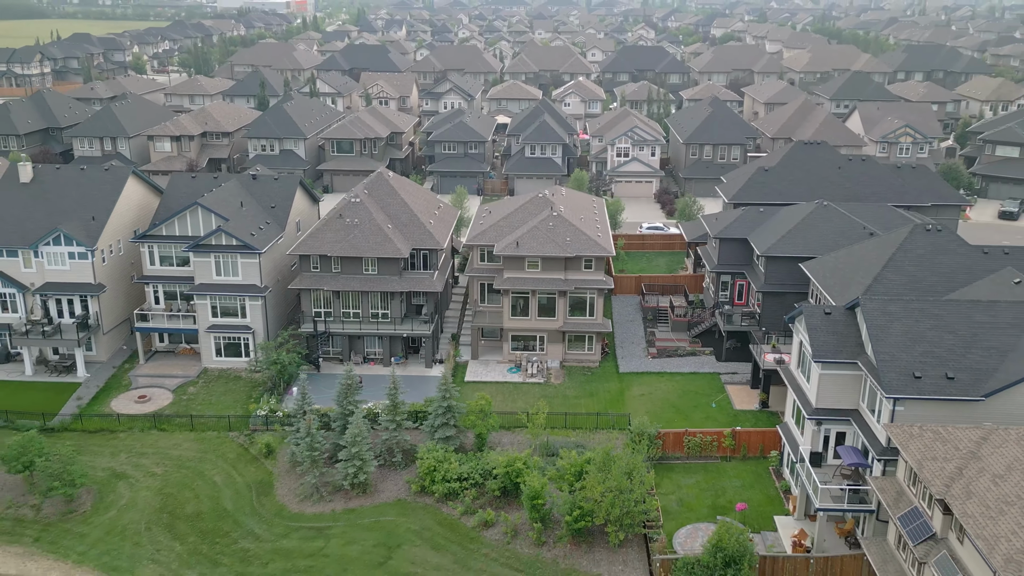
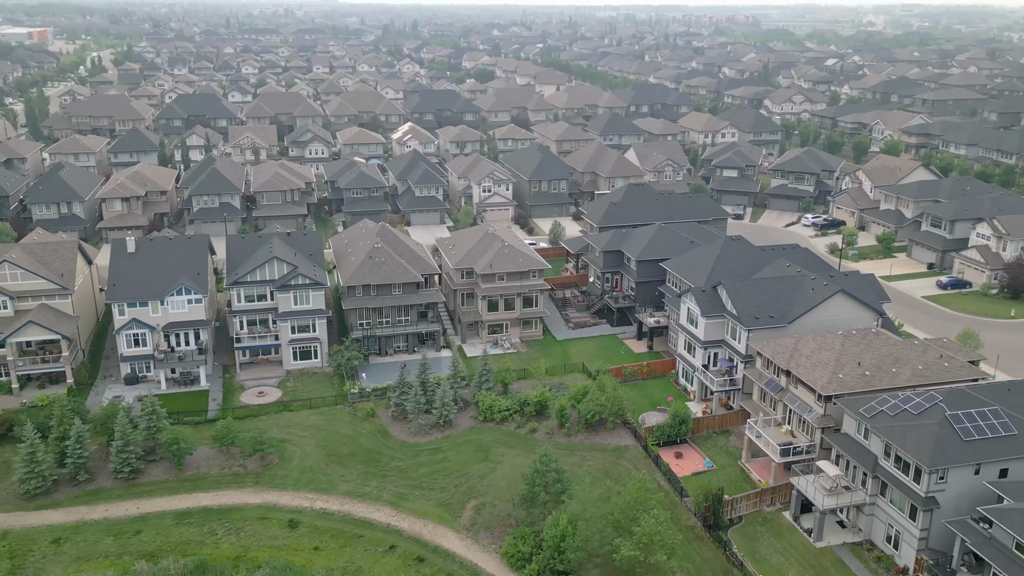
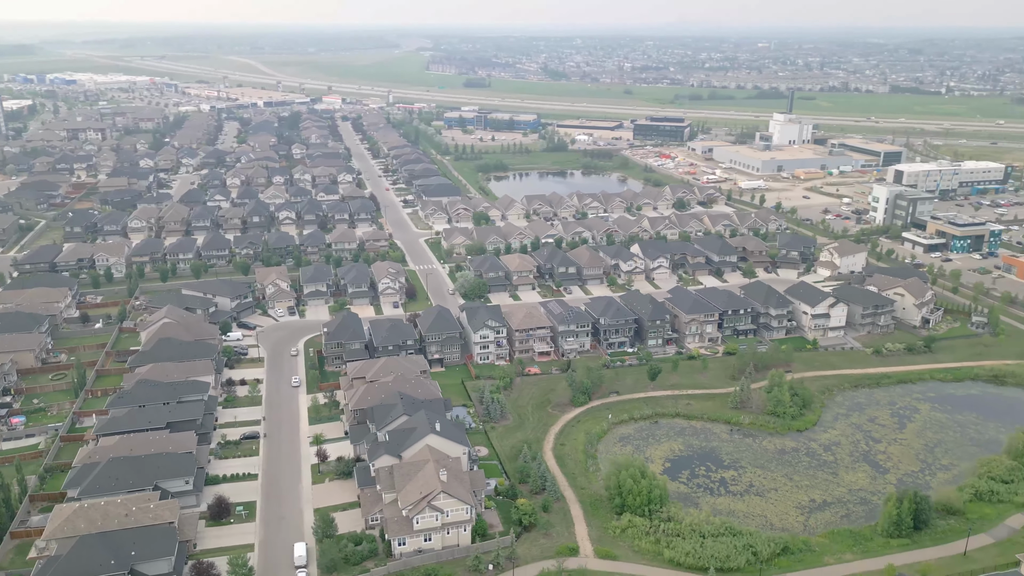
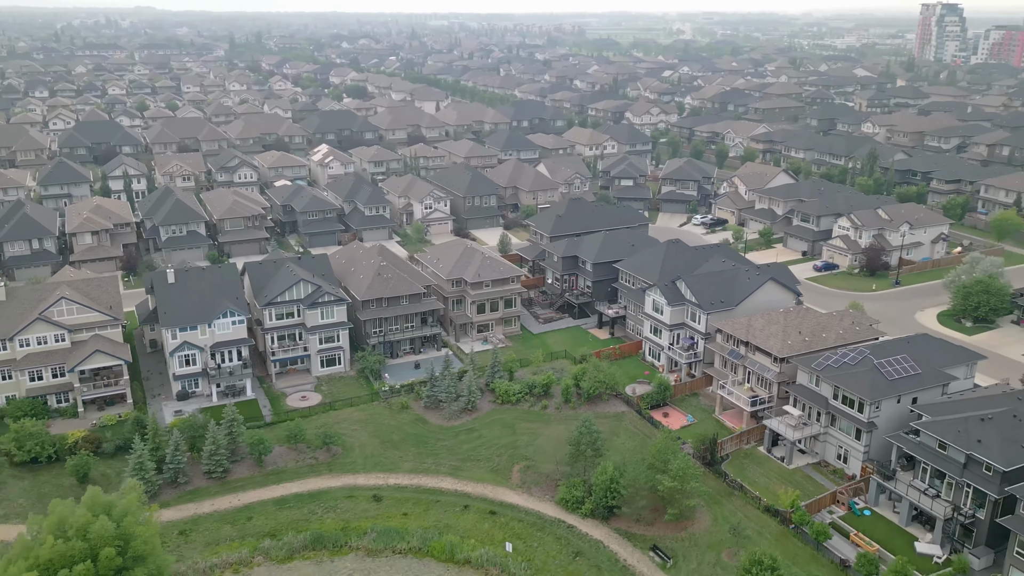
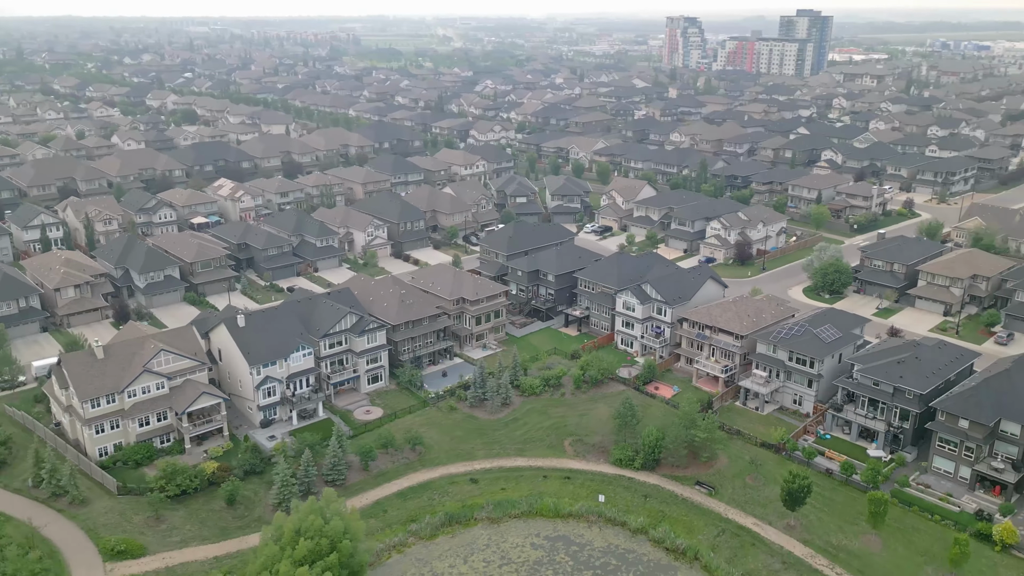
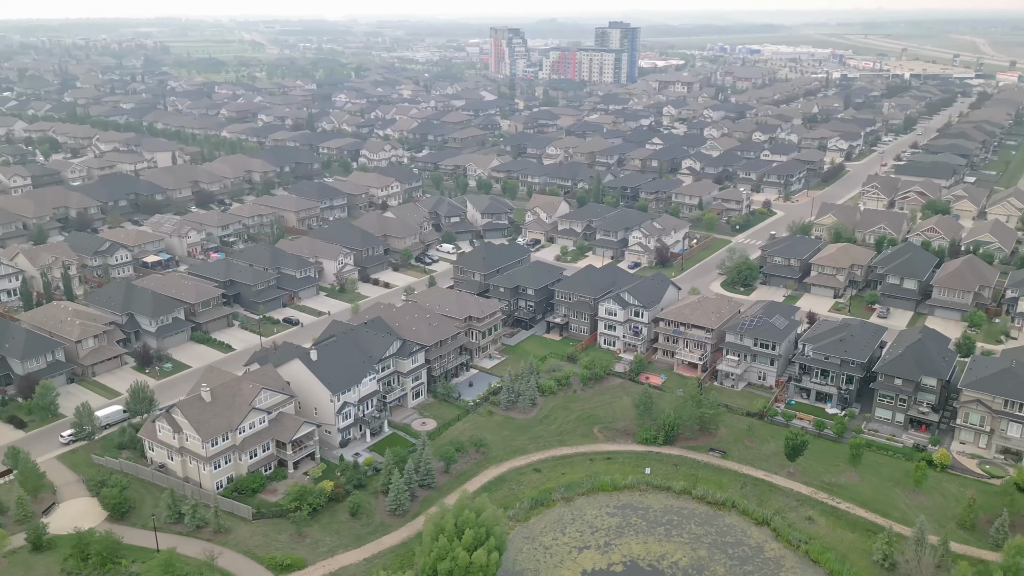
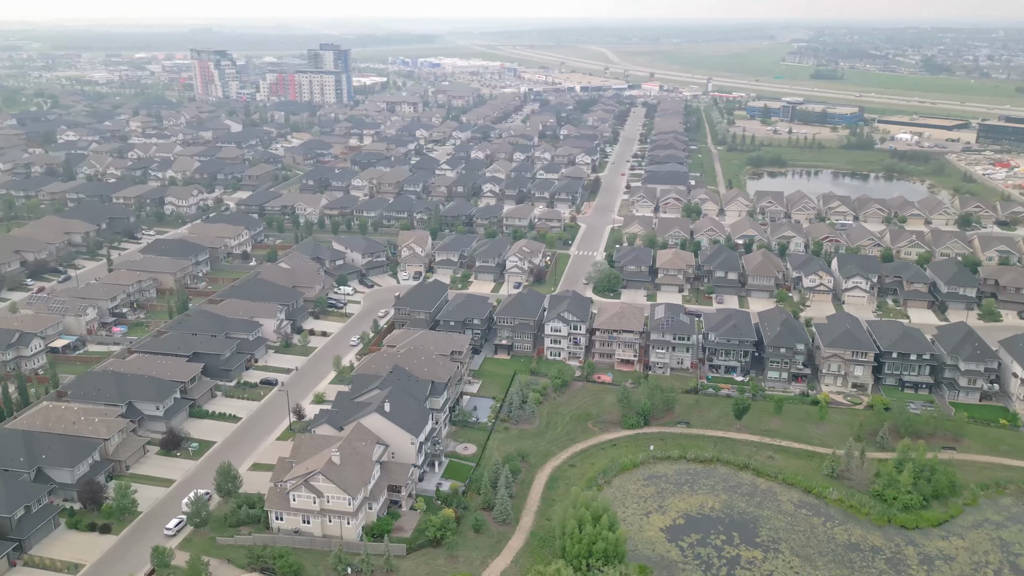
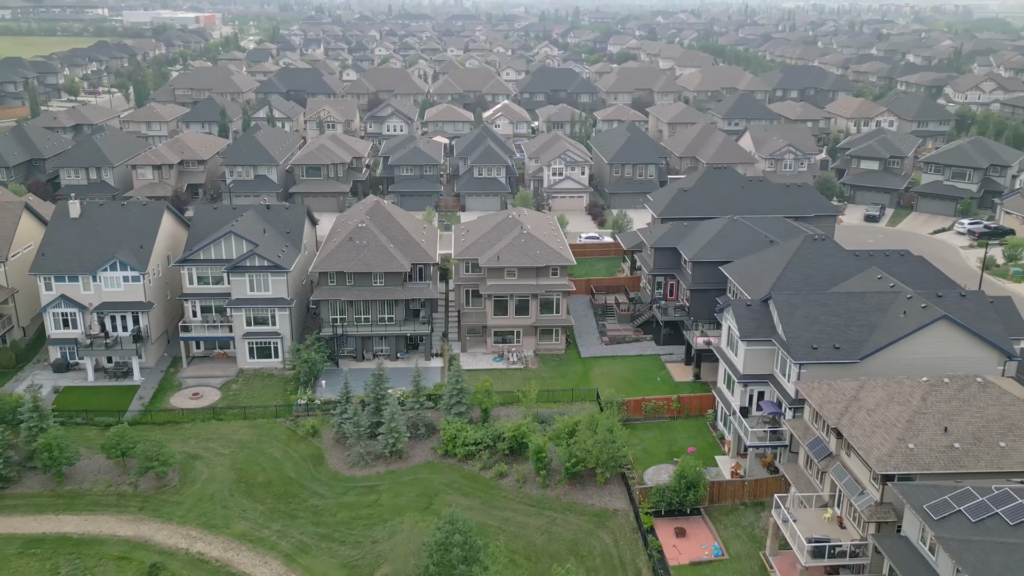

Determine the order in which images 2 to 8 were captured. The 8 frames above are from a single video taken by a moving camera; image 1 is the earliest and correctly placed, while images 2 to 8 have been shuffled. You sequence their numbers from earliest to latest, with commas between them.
8, 2, 4, 5, 6, 7, 3
